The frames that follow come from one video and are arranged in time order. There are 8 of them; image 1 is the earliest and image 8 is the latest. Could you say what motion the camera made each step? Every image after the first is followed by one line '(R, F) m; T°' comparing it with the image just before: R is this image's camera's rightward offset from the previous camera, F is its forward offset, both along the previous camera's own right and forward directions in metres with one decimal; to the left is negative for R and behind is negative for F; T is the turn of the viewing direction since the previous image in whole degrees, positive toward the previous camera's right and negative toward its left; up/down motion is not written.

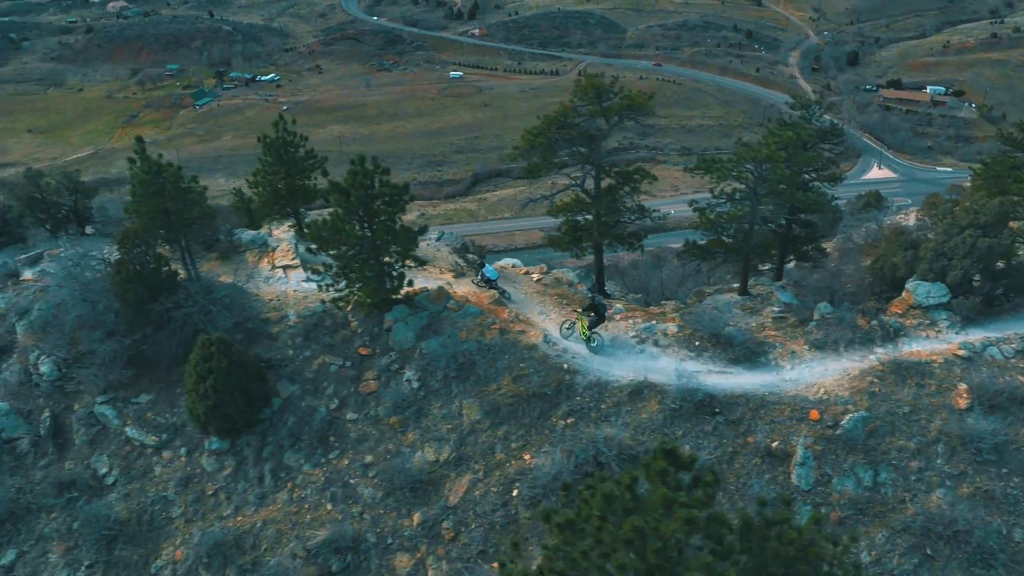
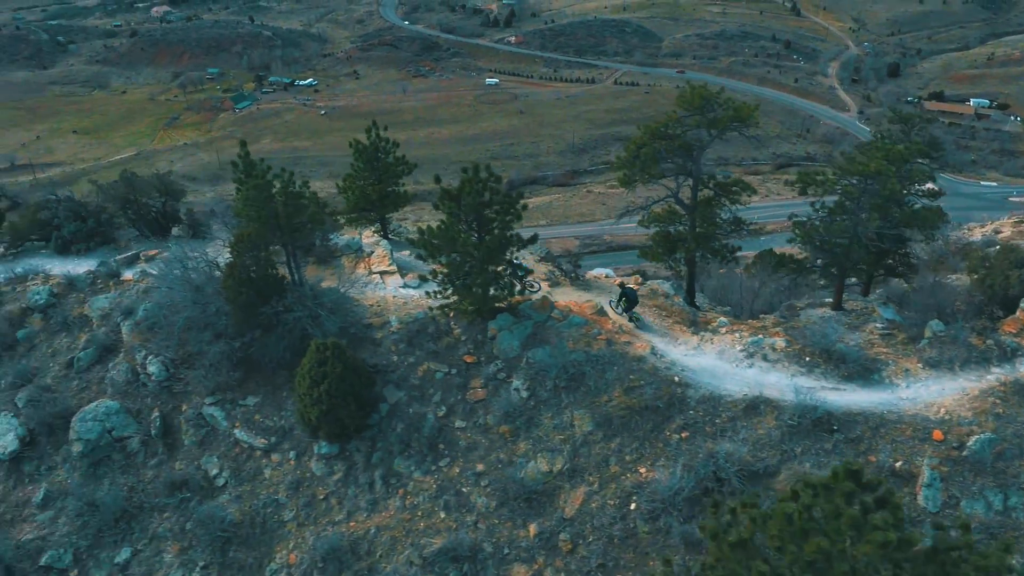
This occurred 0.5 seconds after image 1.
(-2.0, +0.1) m; -2°
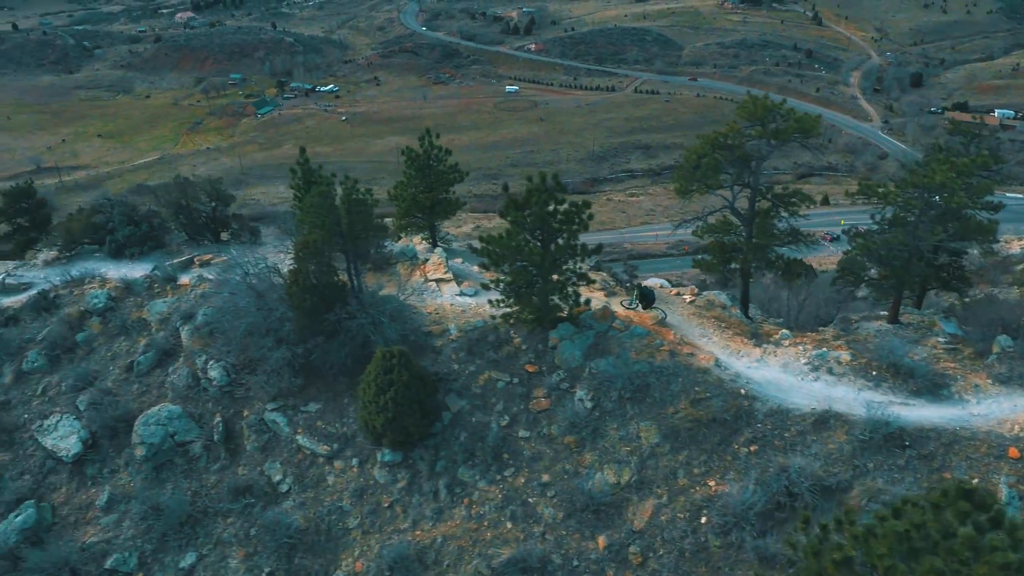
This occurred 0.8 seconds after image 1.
(-1.2, +0.1) m; -1°
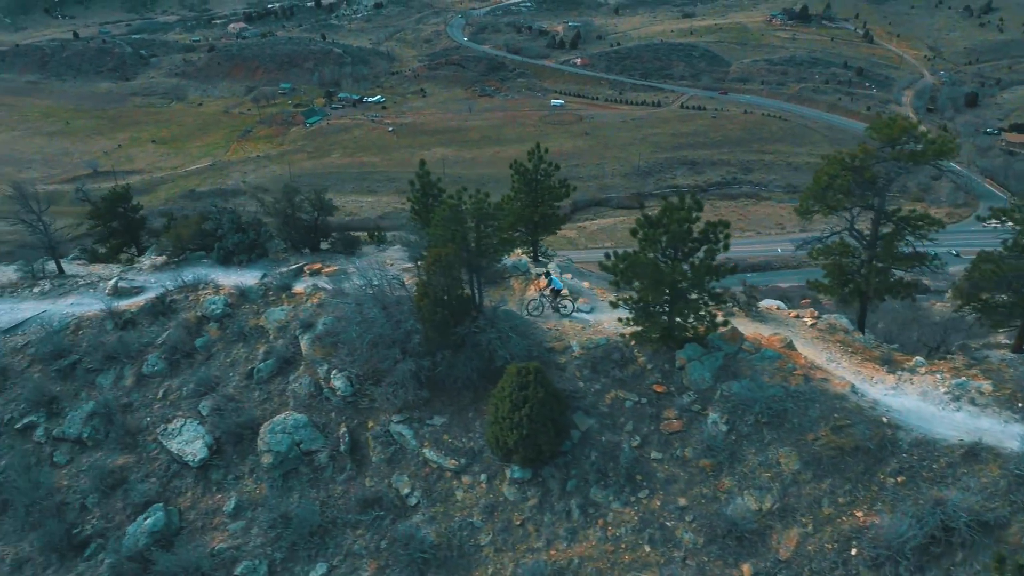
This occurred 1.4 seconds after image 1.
(-2.4, +0.1) m; -3°
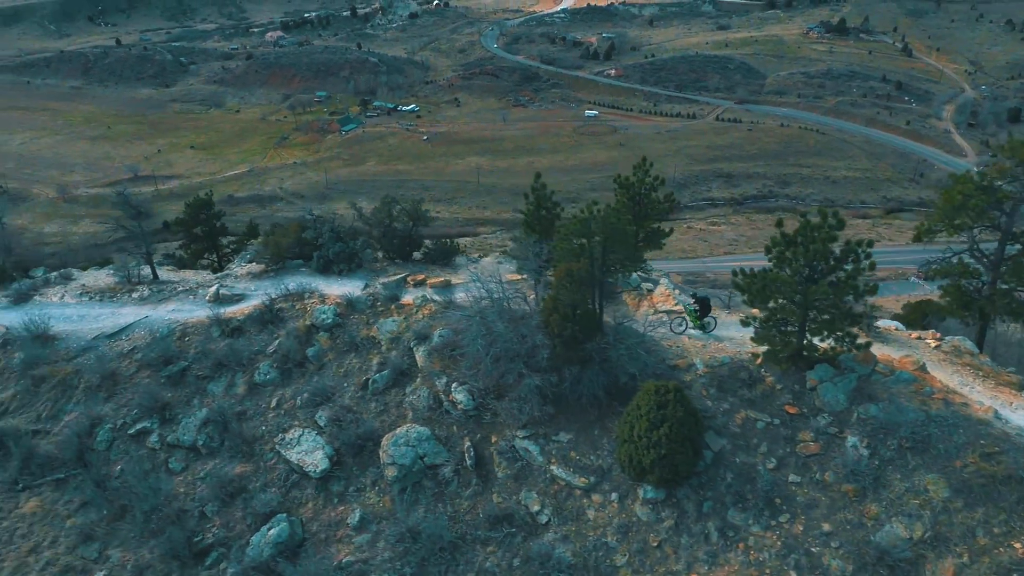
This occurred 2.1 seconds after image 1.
(-2.6, +0.2) m; -2°
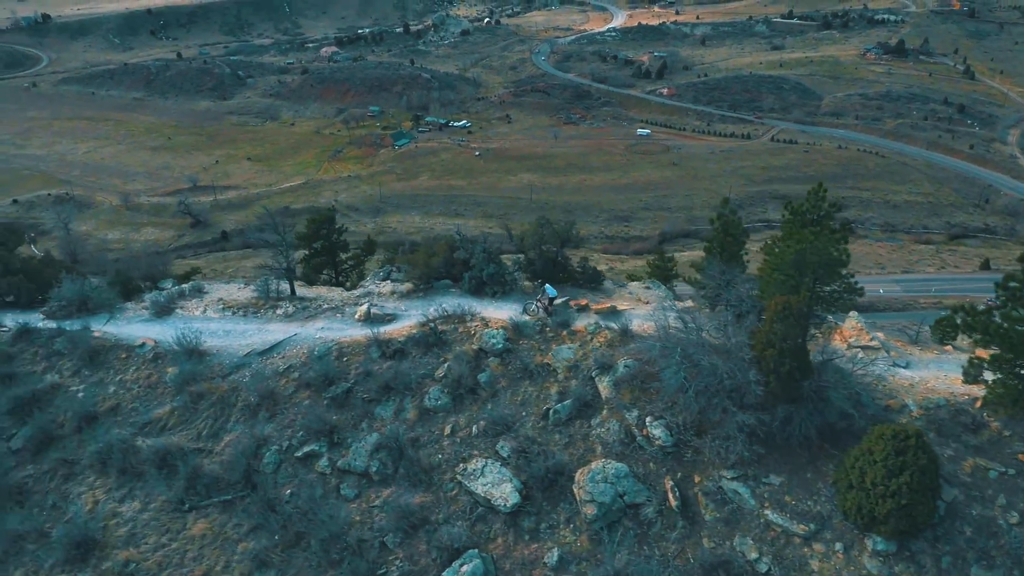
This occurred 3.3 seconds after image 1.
(-4.0, +0.8) m; -3°
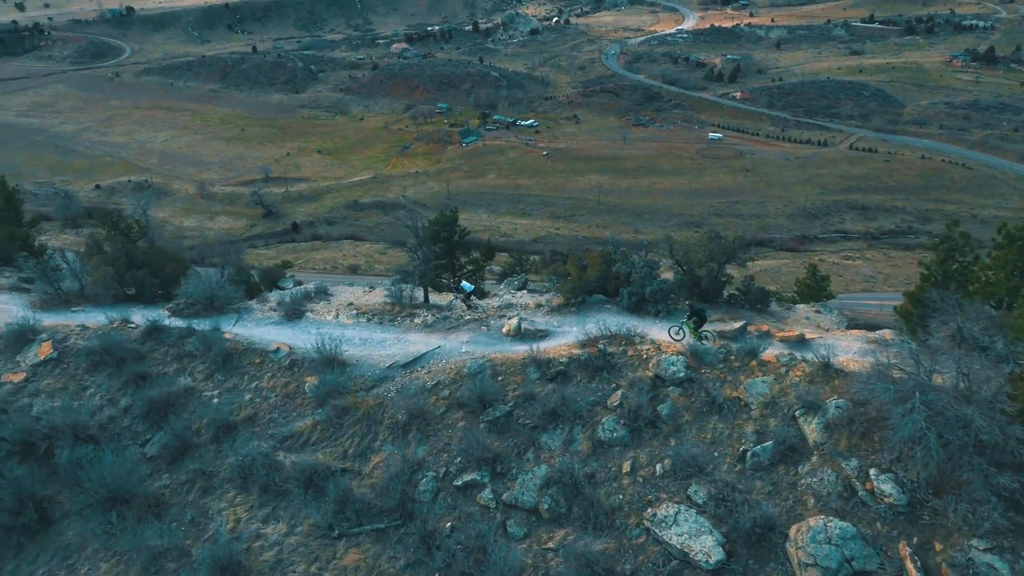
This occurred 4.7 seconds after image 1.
(-3.4, +1.9) m; -4°
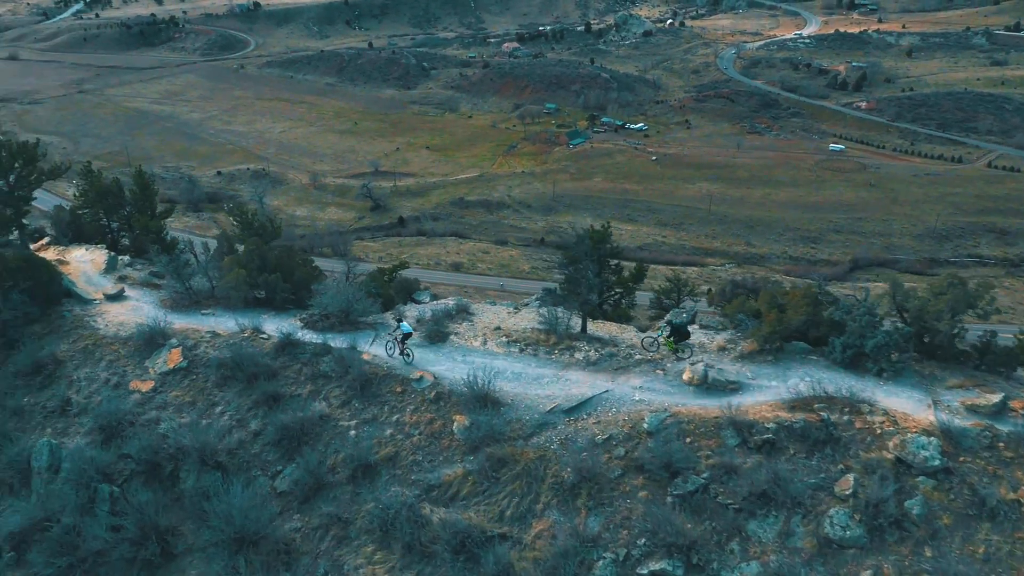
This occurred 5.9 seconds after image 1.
(-2.5, +3.3) m; -7°
